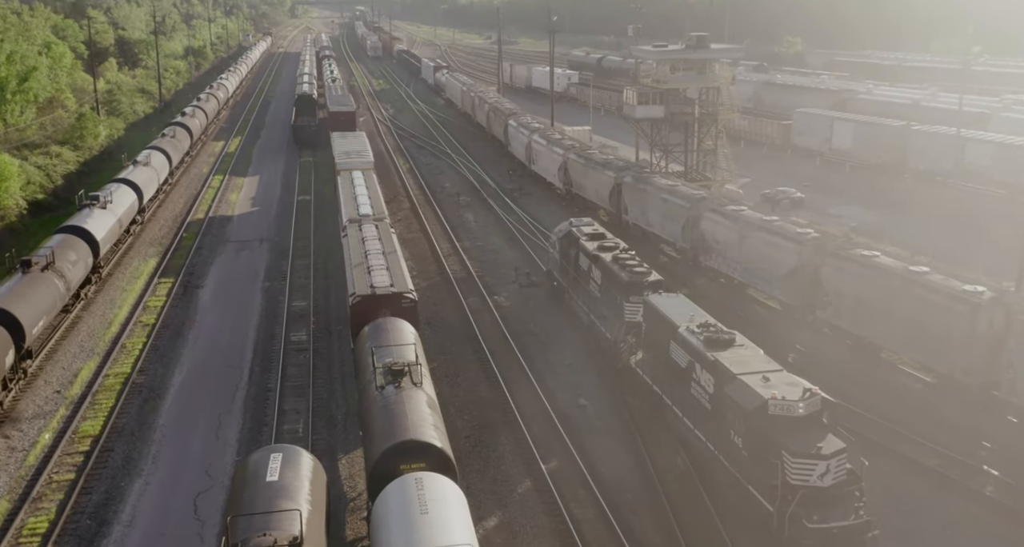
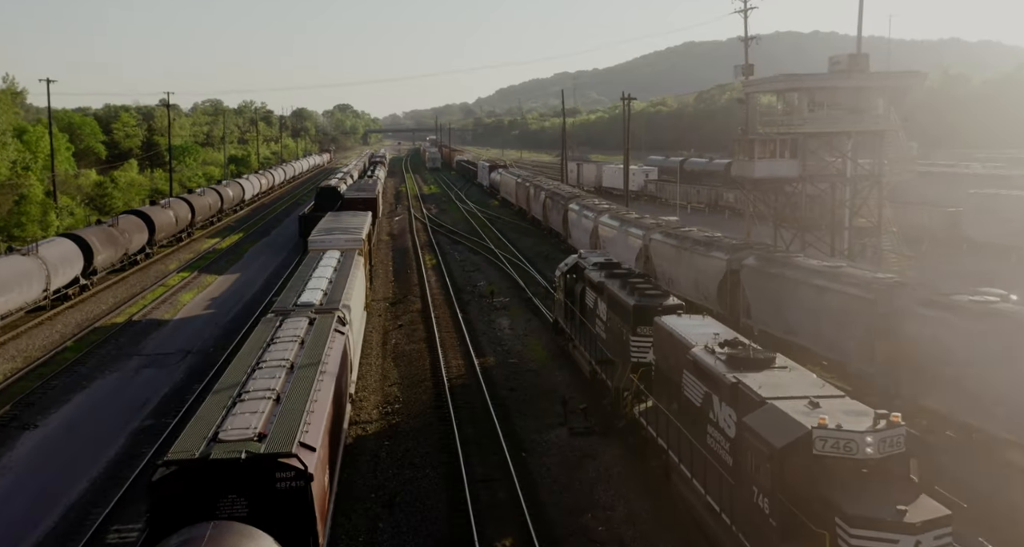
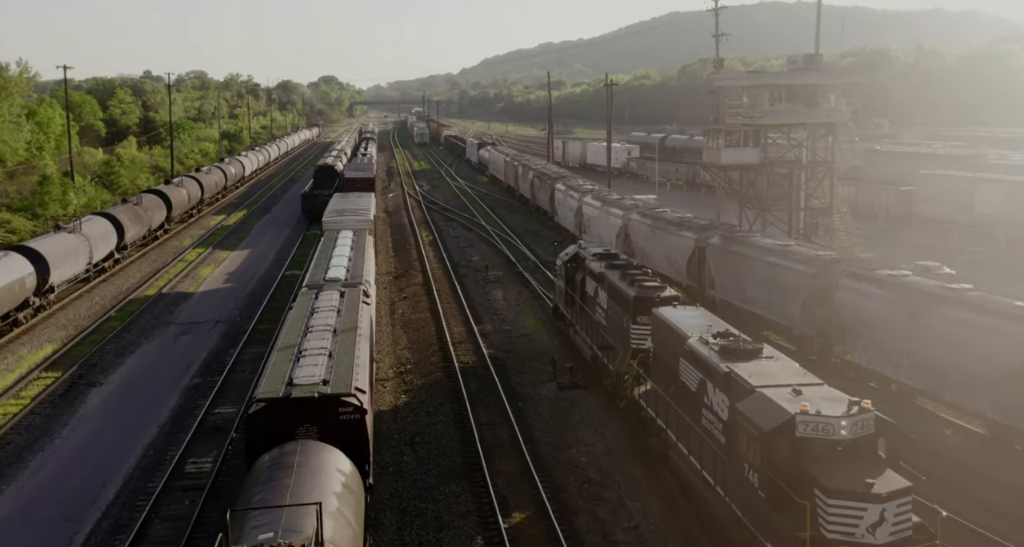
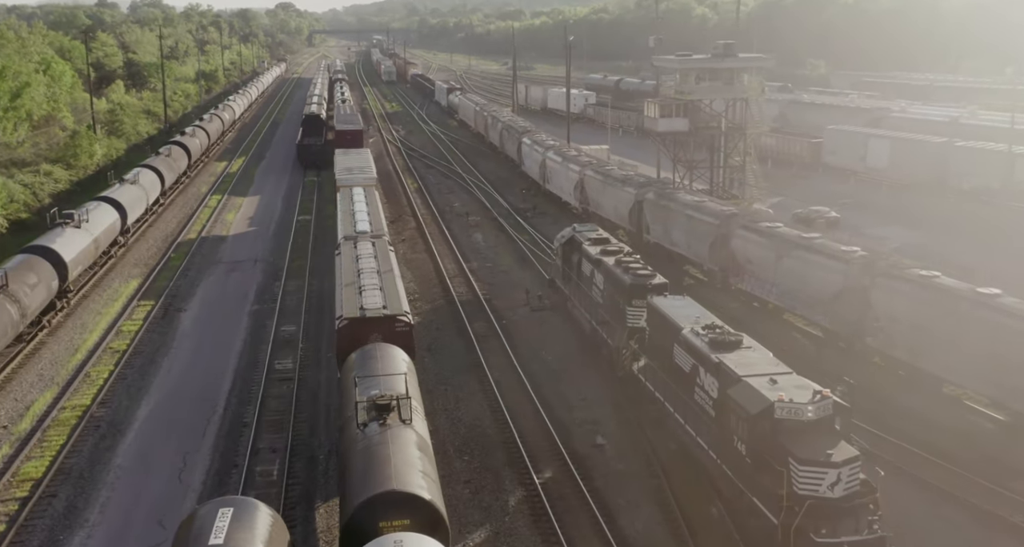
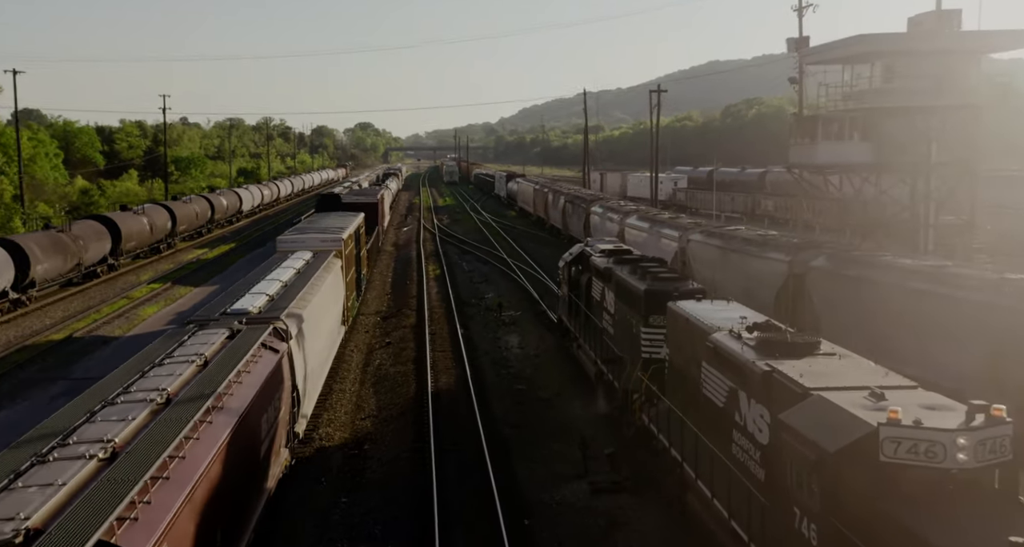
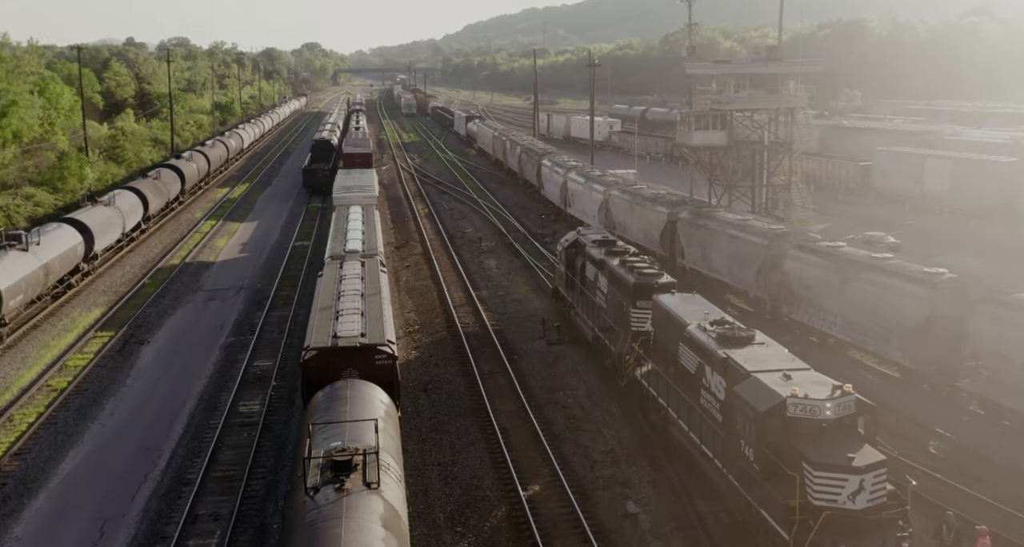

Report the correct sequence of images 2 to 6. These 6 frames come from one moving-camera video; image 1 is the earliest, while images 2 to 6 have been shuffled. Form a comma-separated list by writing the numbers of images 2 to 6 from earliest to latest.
4, 6, 3, 2, 5
